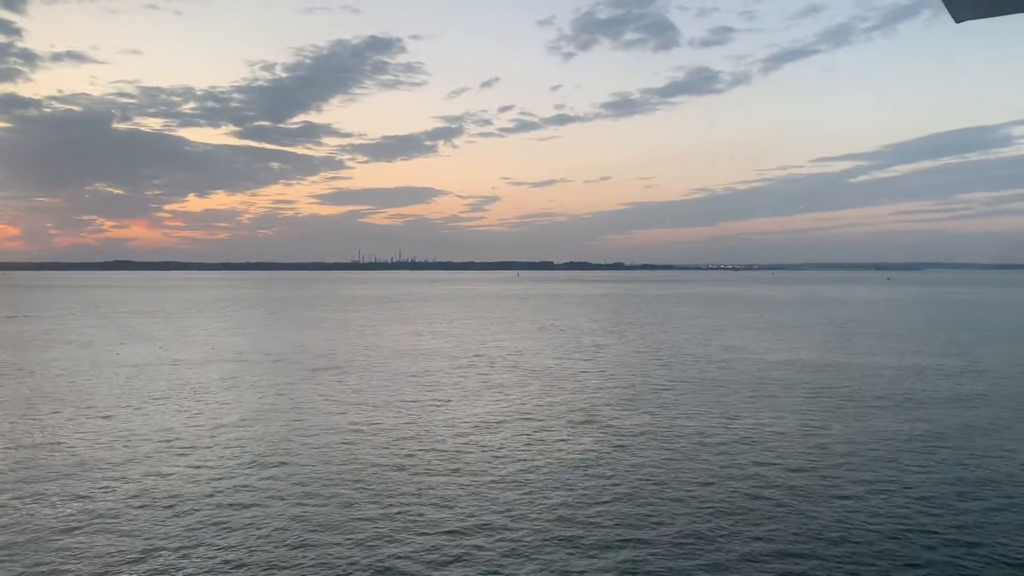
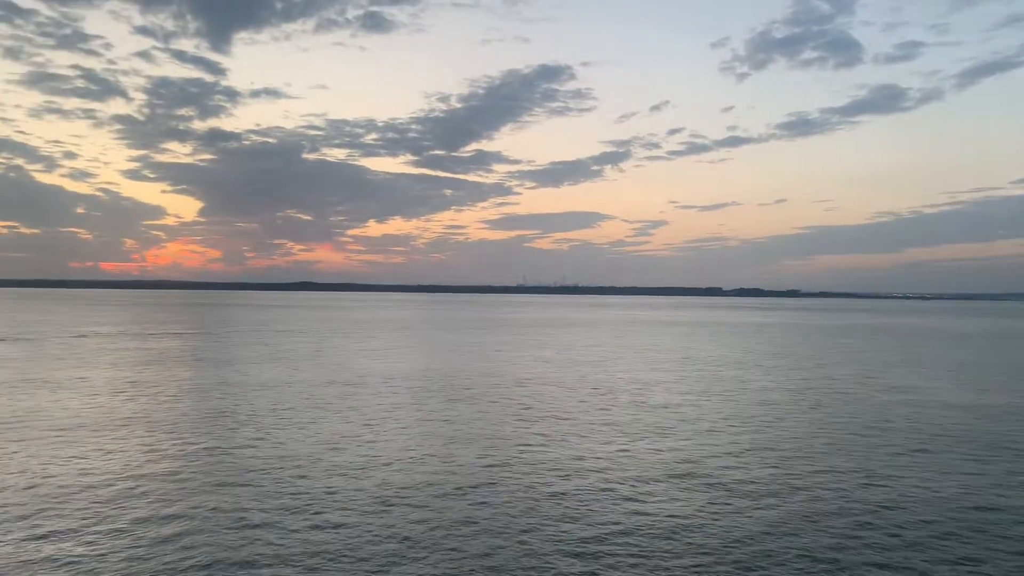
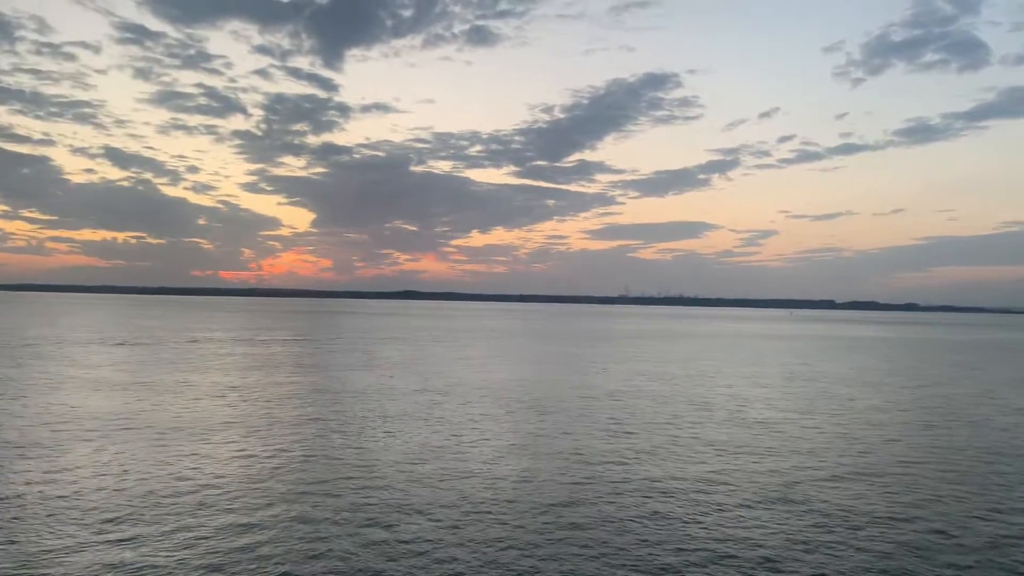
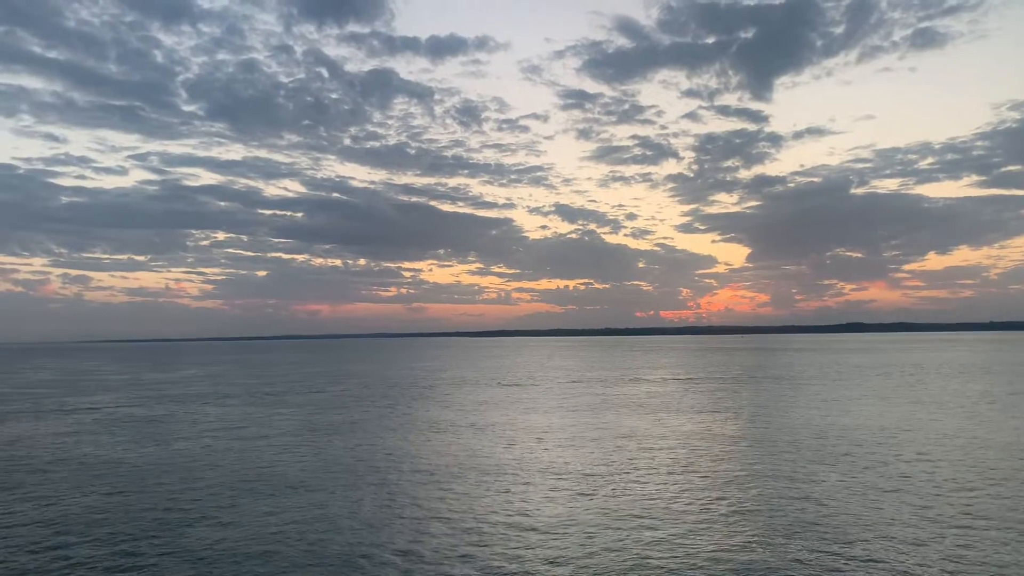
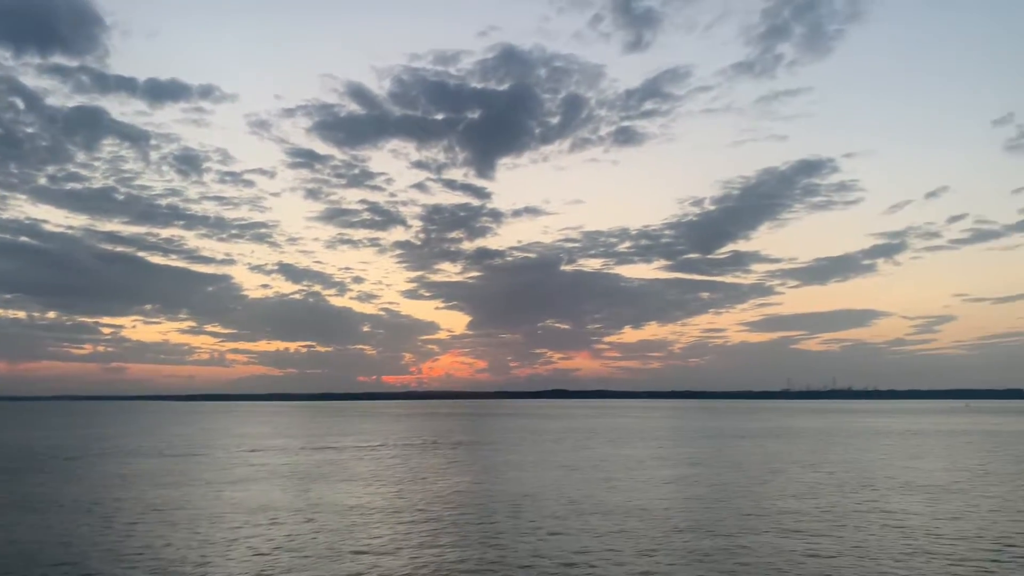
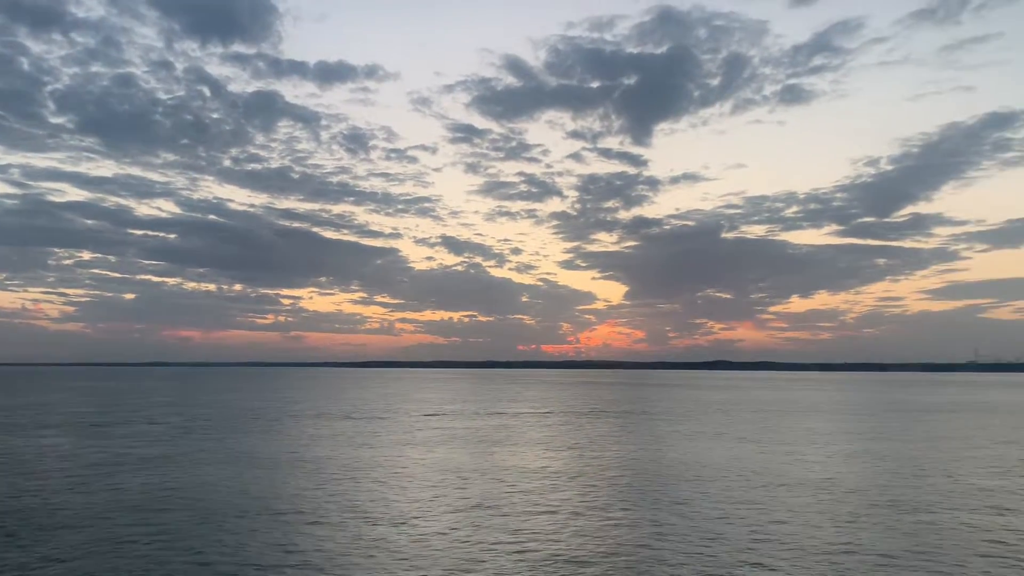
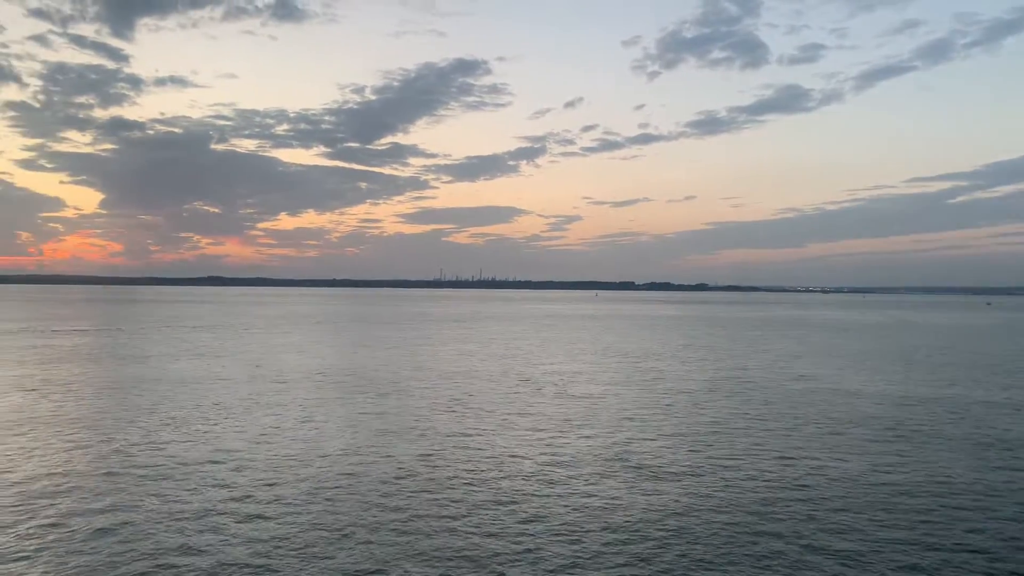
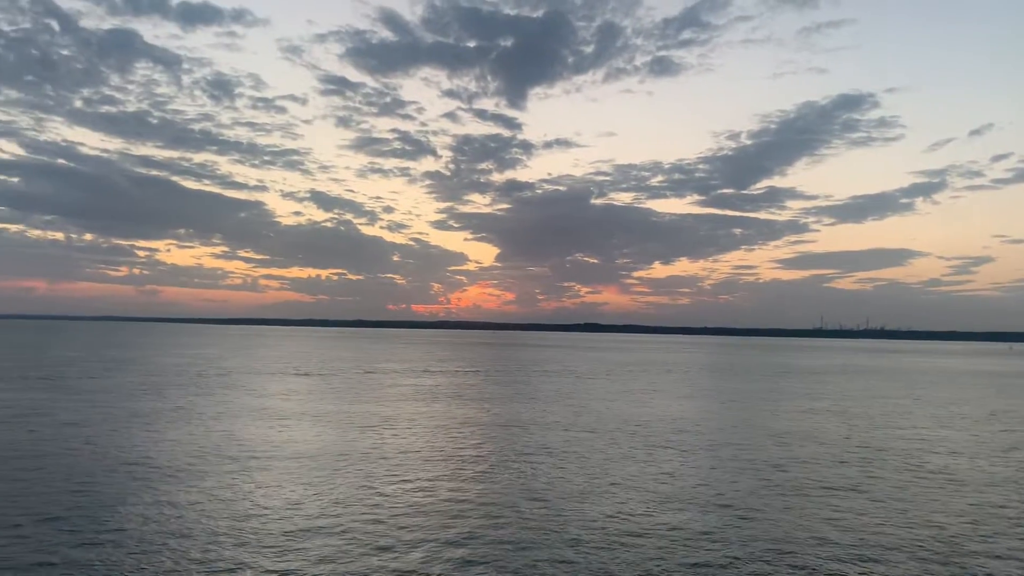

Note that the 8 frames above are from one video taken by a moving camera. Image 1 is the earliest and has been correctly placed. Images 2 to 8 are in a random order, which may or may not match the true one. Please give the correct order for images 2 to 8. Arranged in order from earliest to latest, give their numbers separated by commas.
7, 2, 3, 8, 4, 6, 5
